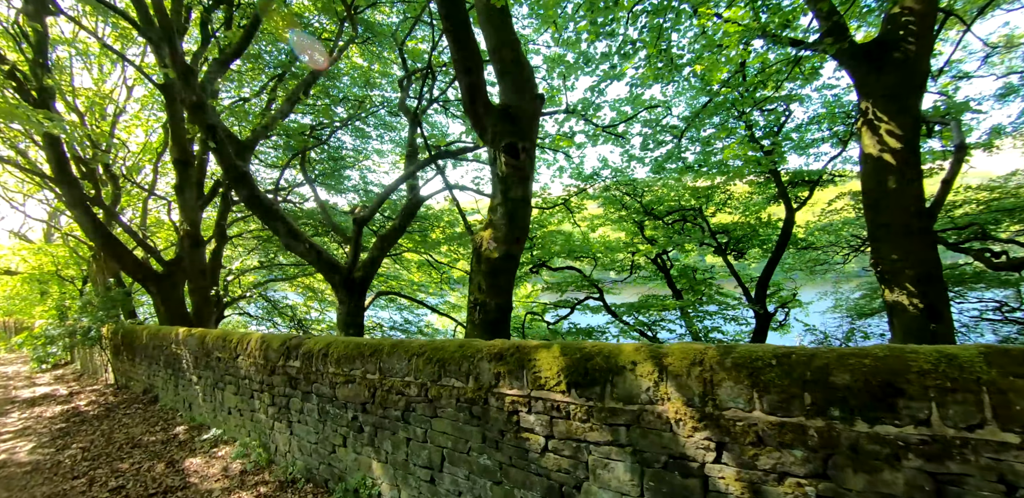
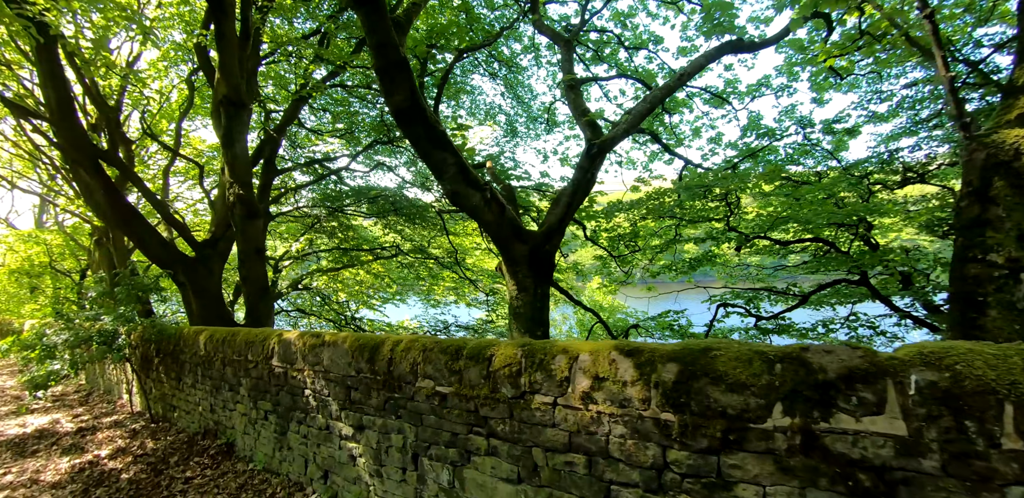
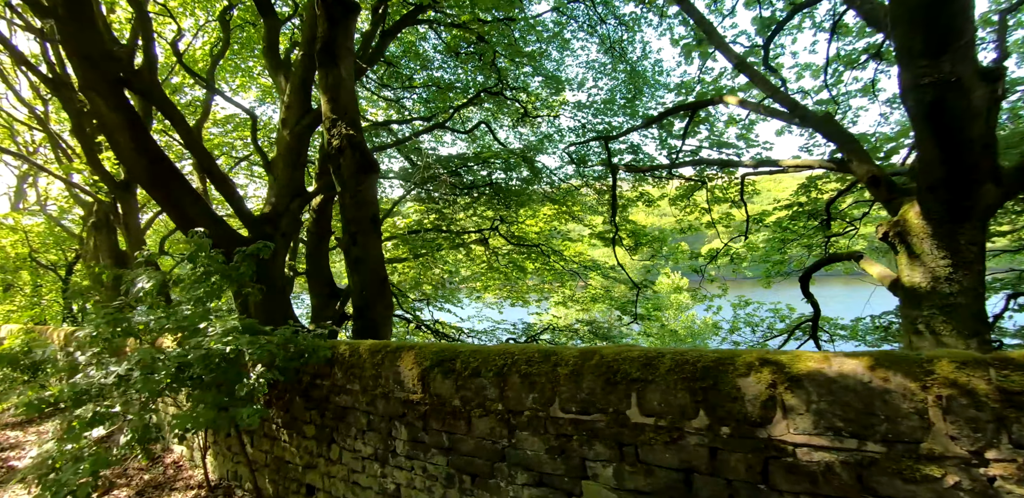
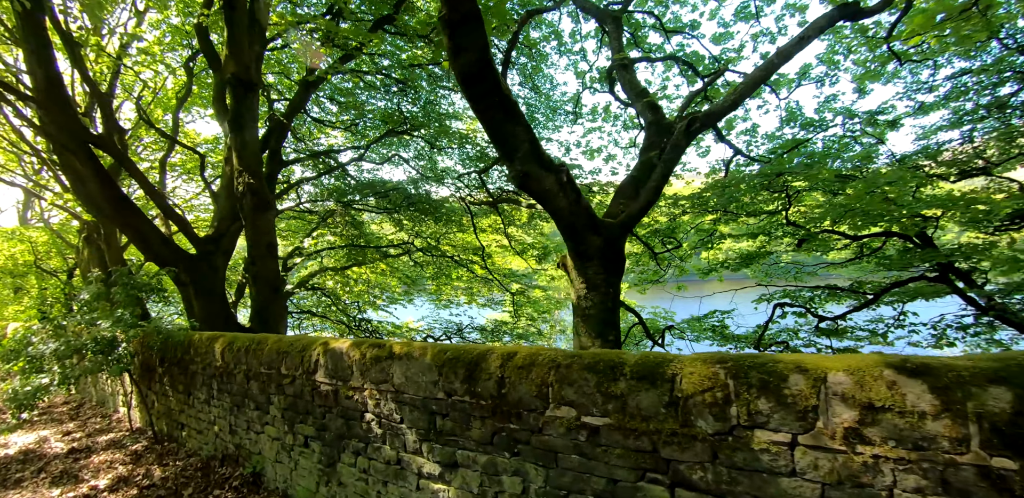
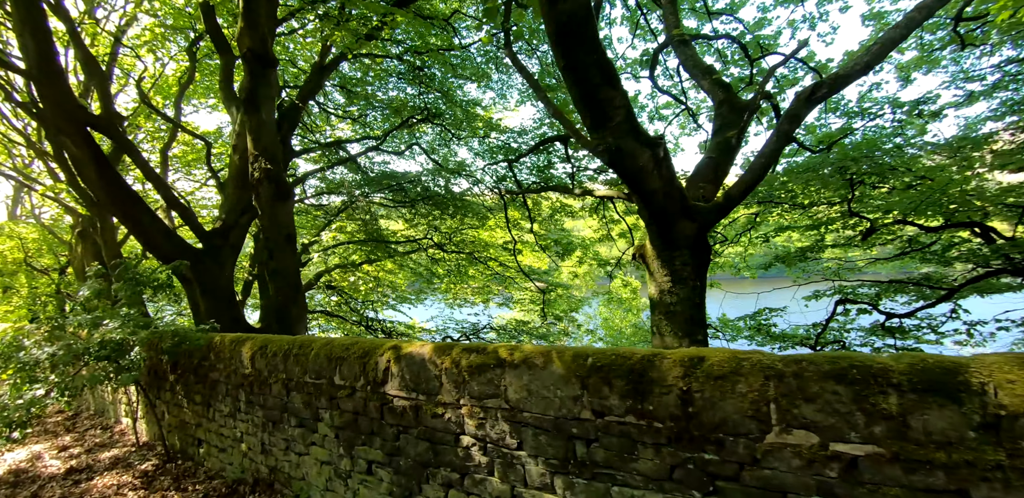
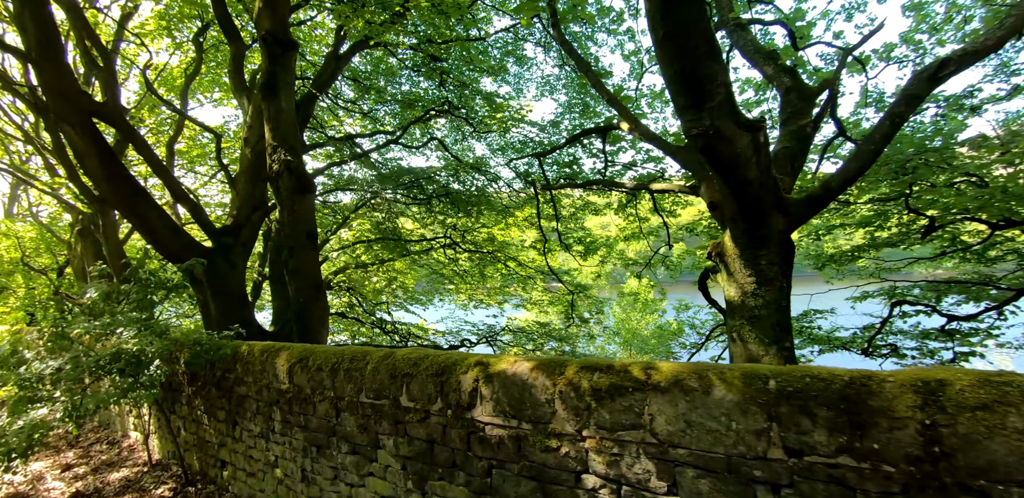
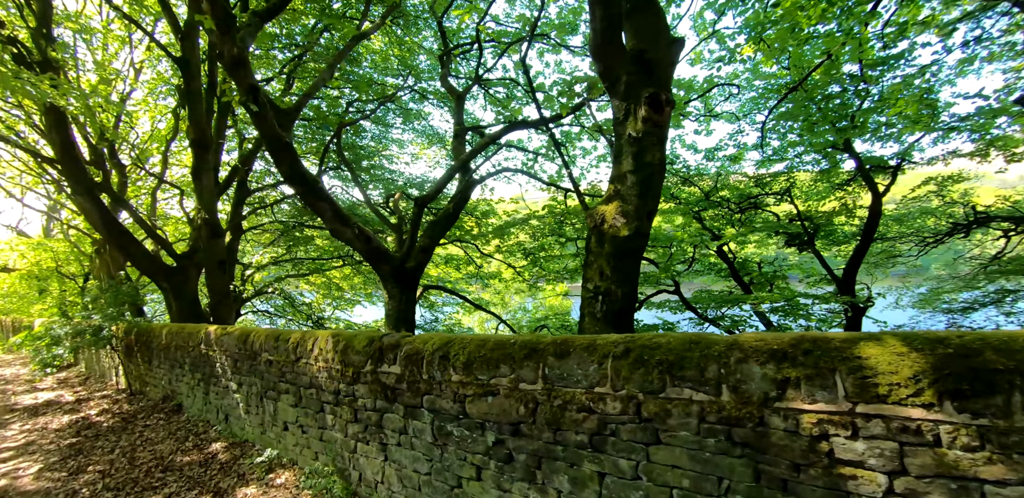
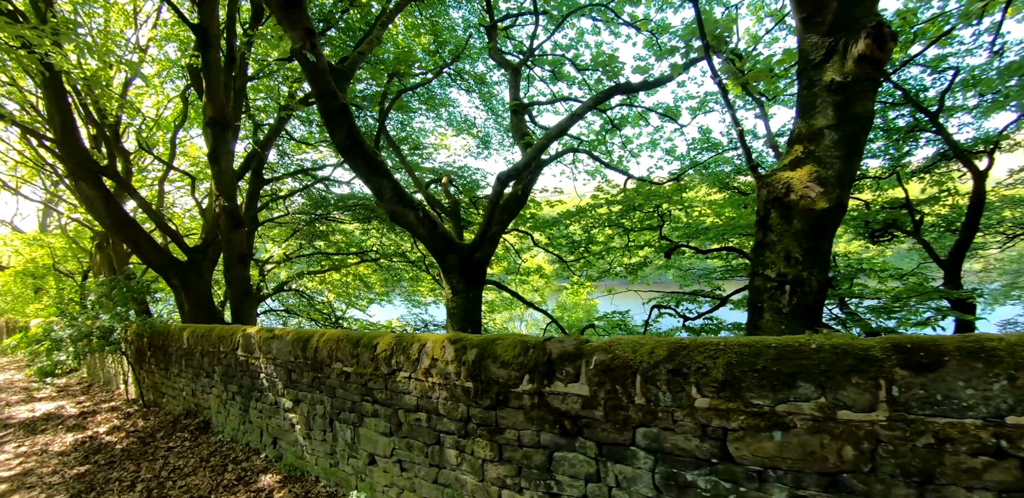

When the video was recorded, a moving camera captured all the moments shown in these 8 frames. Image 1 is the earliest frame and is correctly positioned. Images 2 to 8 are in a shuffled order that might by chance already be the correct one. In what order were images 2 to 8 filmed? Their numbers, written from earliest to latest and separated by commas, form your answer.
7, 8, 2, 4, 5, 6, 3
